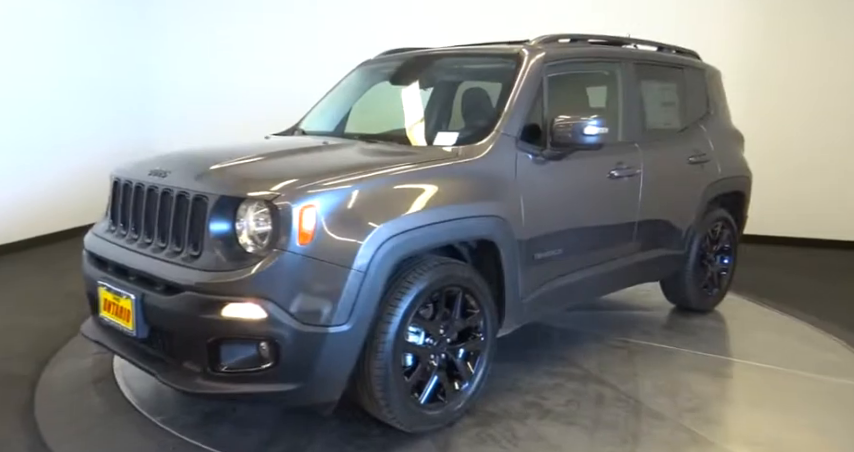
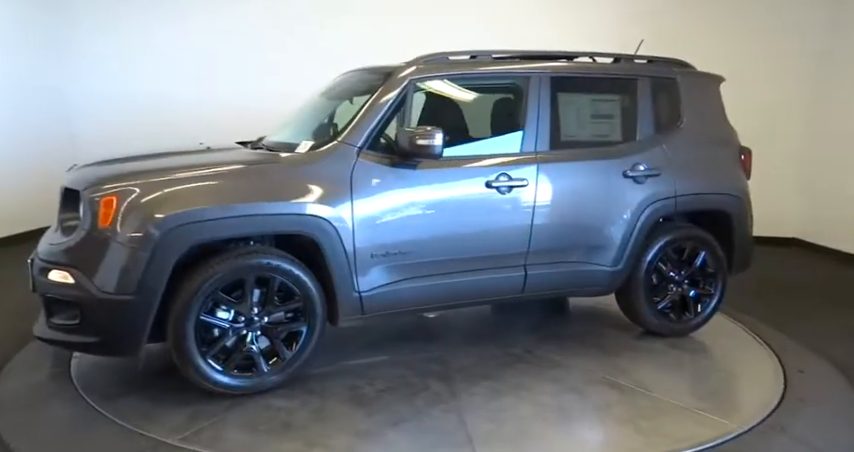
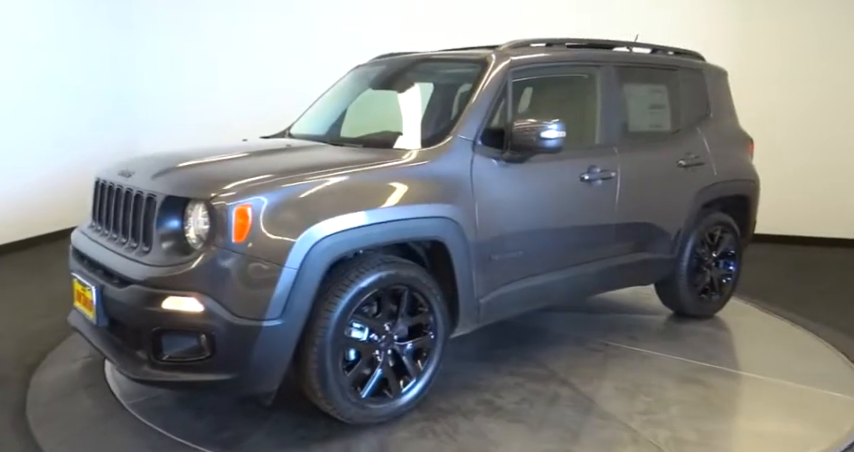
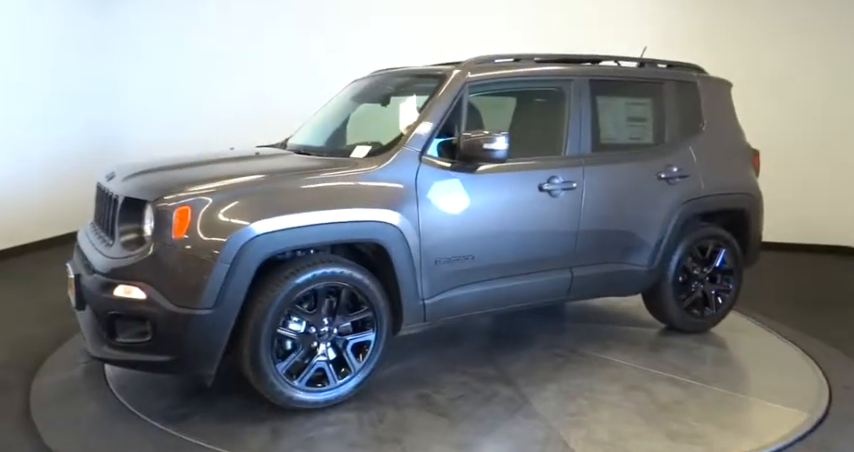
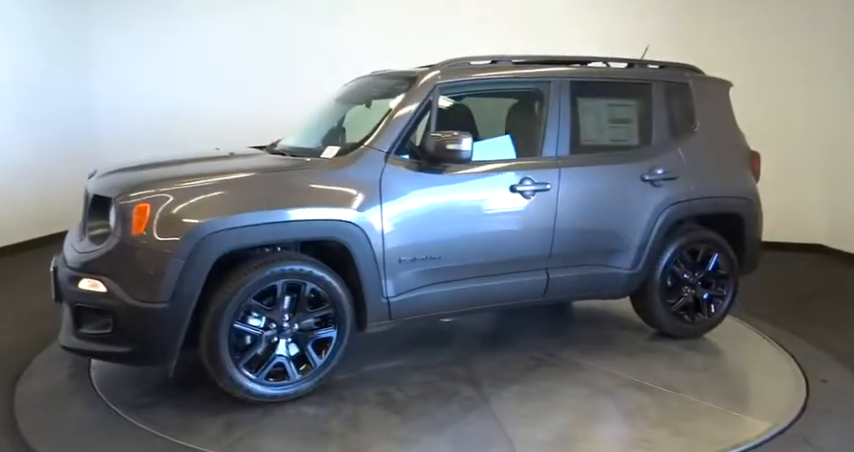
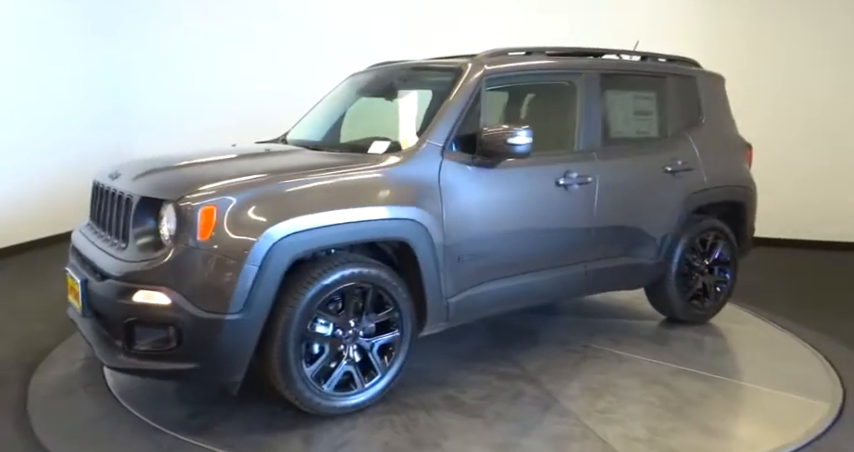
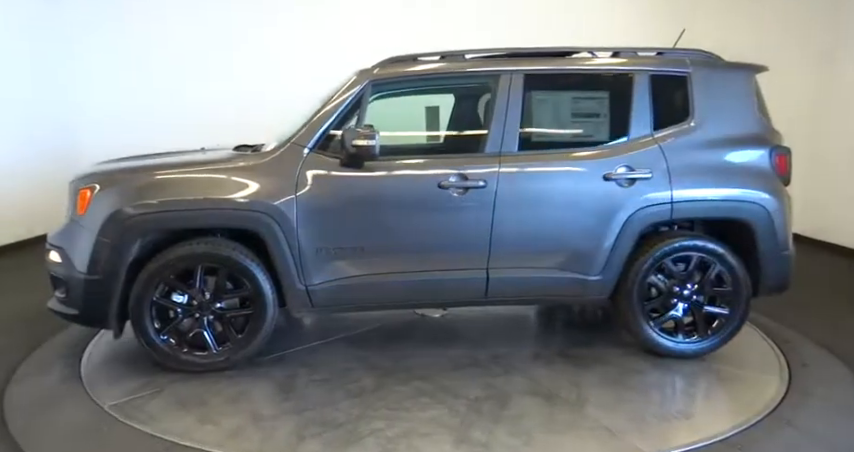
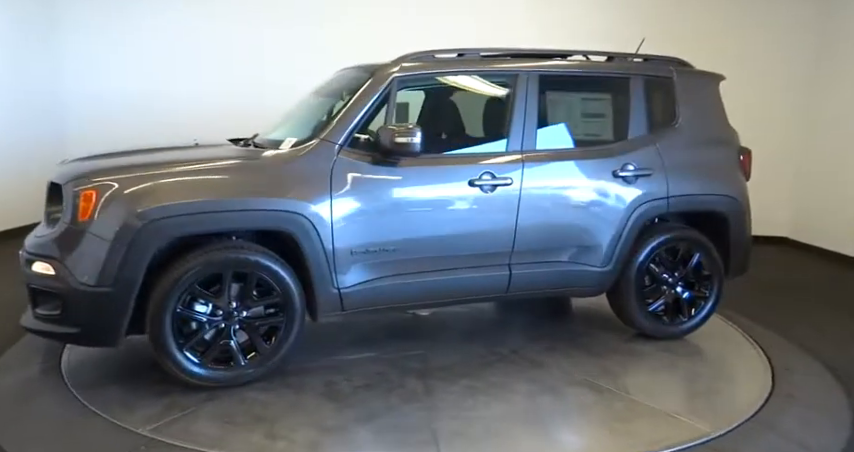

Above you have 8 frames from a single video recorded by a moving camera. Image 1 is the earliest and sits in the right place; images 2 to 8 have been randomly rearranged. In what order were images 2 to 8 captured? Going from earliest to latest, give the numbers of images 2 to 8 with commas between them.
3, 6, 4, 5, 2, 8, 7
